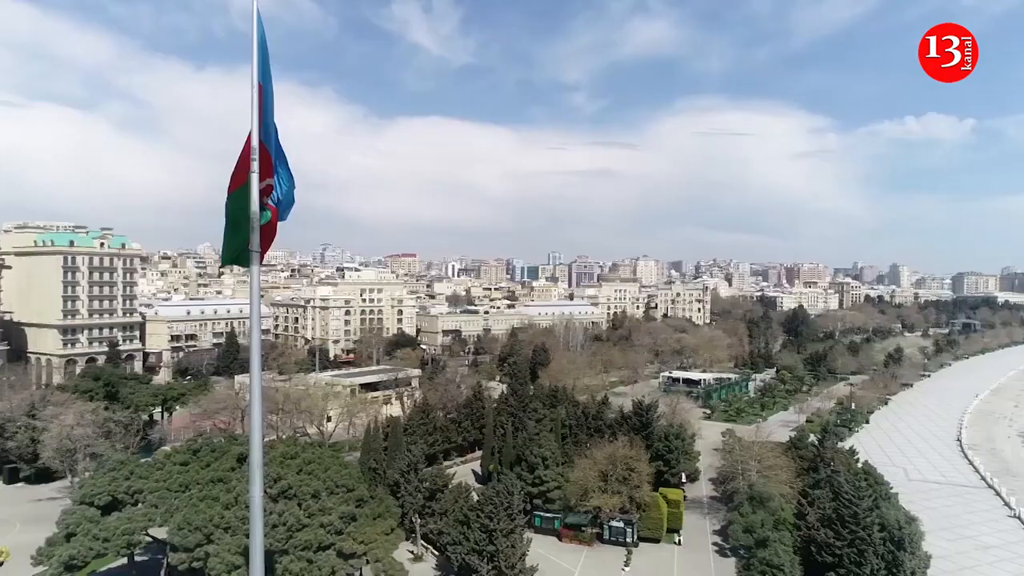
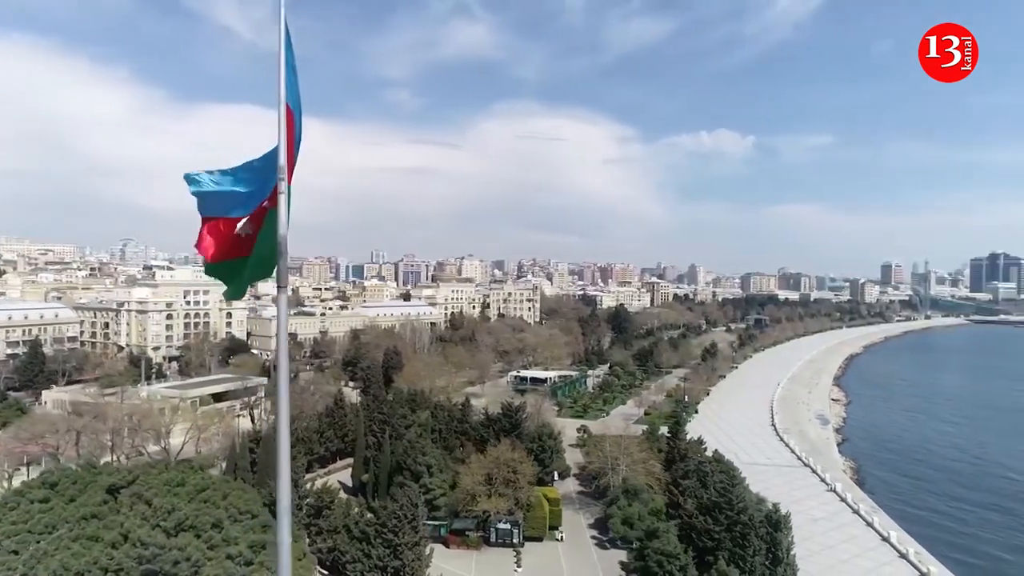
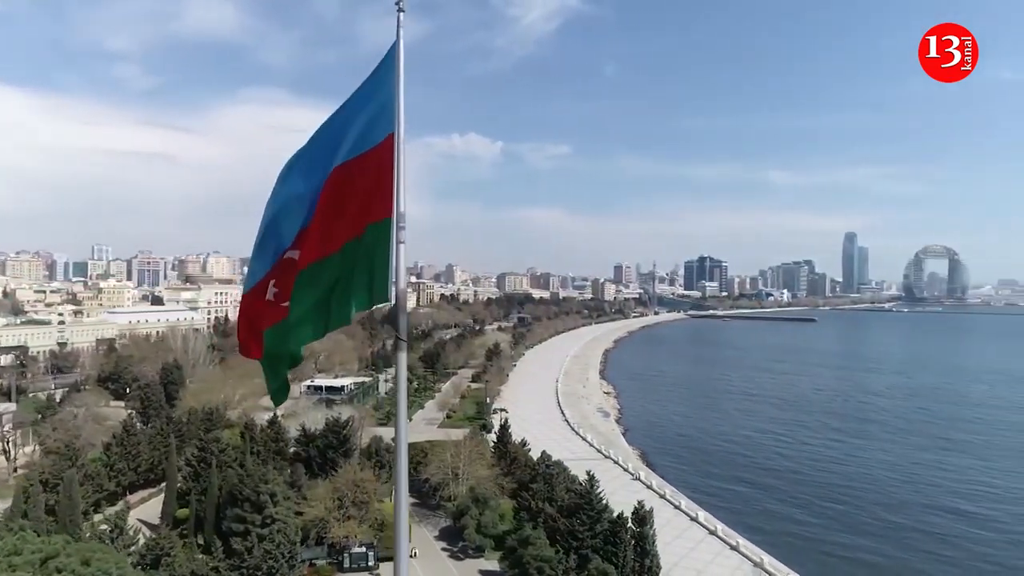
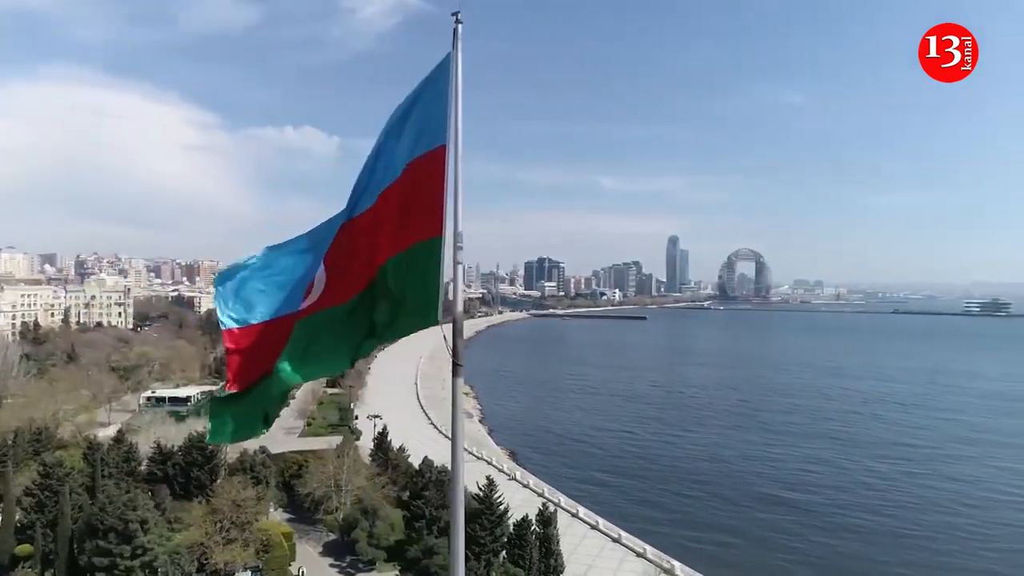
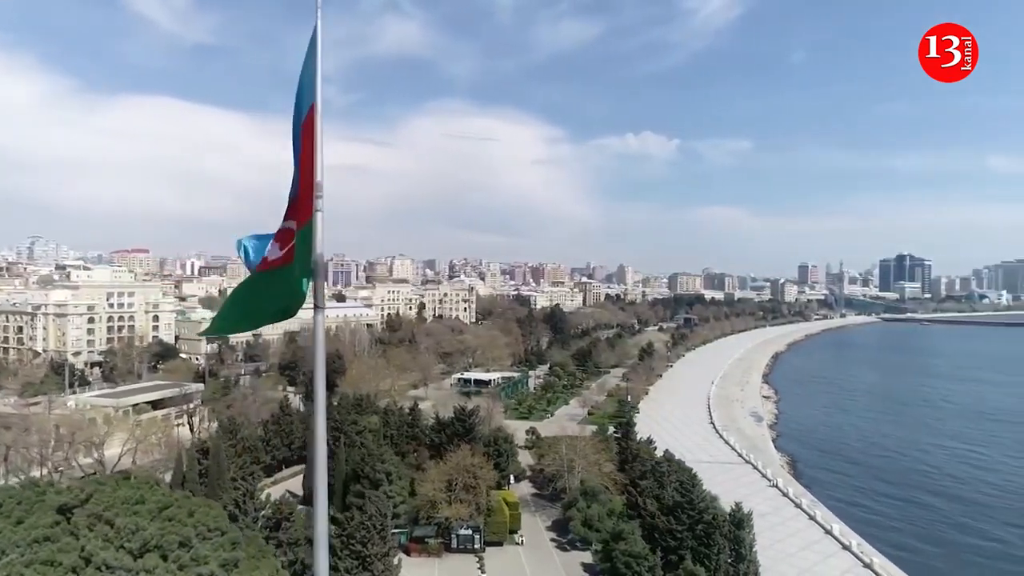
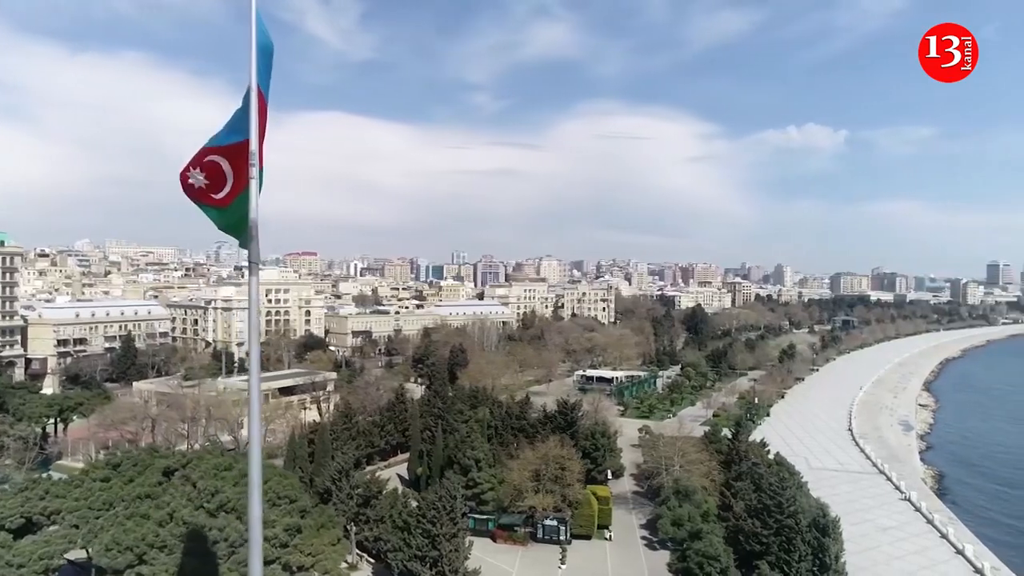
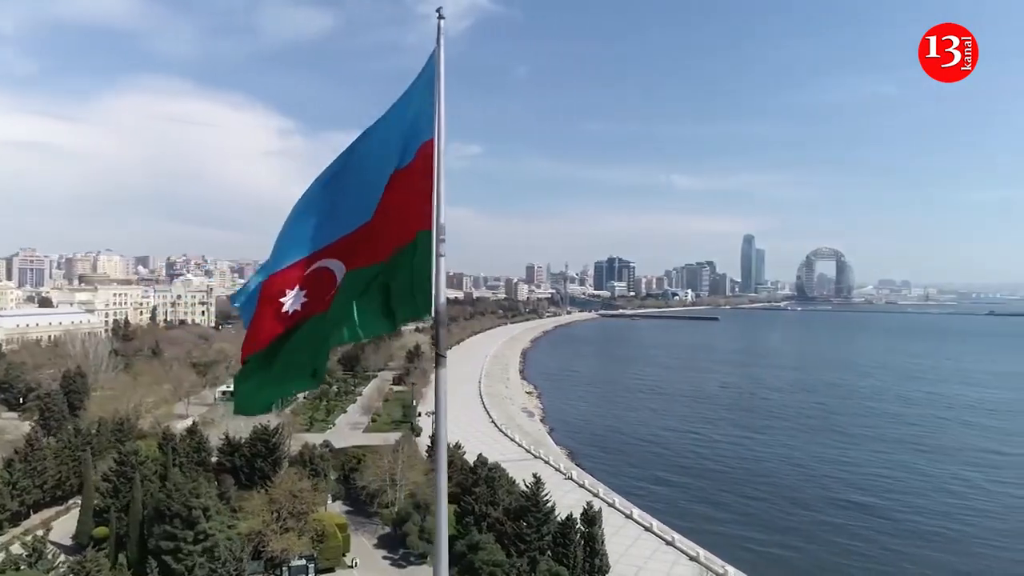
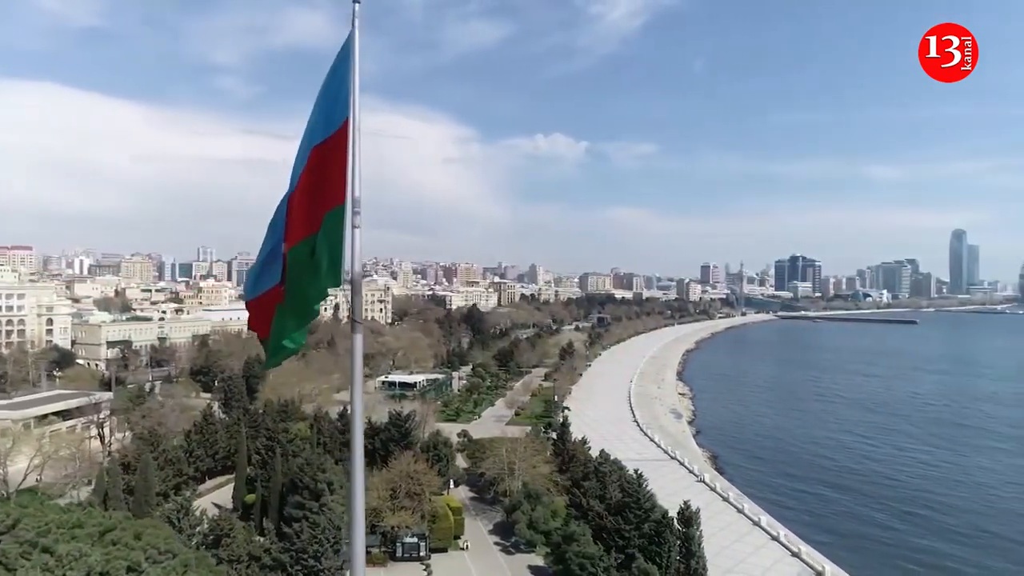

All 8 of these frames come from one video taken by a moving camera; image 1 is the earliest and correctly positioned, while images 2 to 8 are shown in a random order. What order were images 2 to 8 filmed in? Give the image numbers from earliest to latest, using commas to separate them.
6, 2, 5, 8, 3, 7, 4
